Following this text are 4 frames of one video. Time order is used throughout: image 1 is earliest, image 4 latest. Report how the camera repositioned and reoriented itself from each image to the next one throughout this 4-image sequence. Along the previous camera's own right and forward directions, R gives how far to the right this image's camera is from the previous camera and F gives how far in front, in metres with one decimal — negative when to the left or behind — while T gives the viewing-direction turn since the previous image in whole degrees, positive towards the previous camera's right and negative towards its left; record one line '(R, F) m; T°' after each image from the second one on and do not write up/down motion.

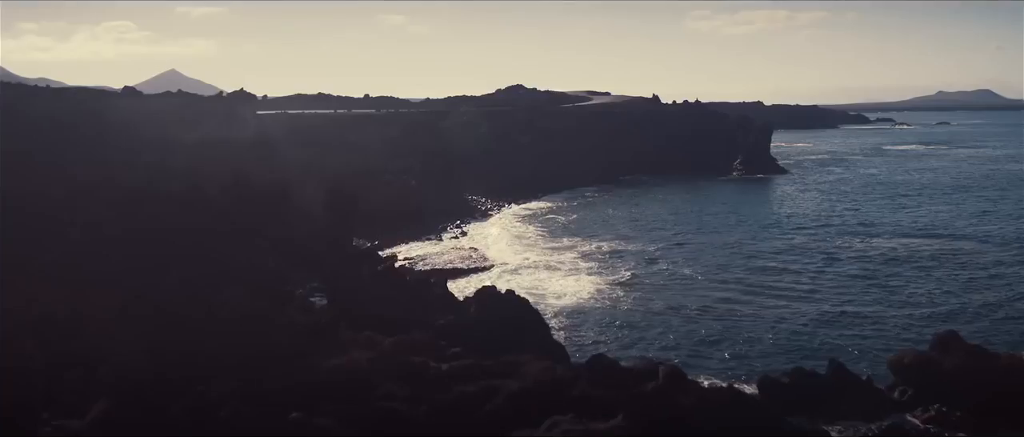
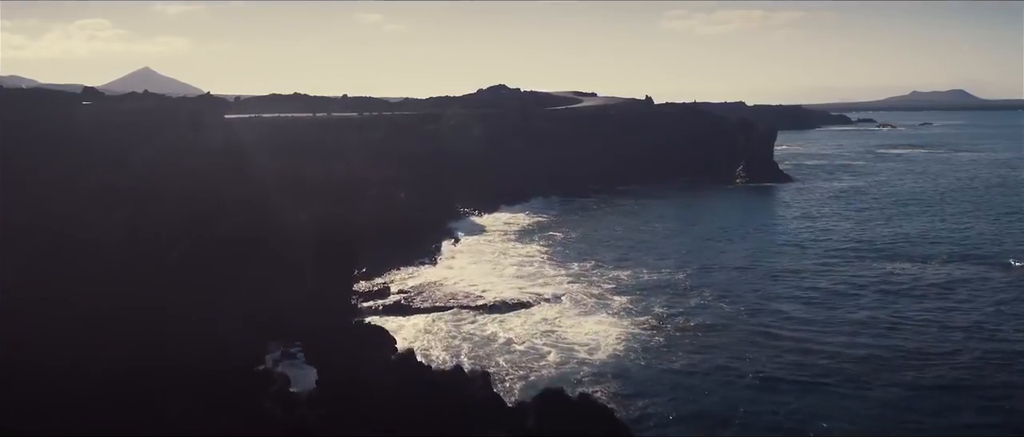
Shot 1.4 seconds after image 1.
(-1.0, +4.1) m; +2°
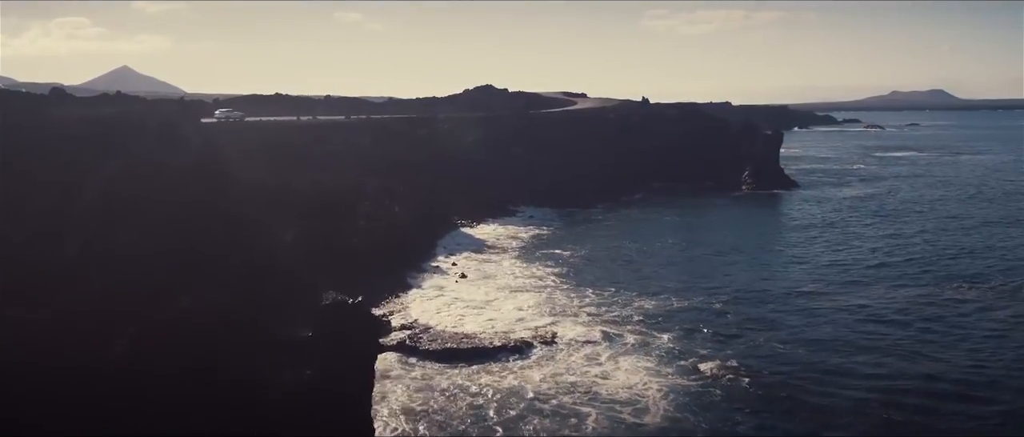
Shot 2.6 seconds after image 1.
(-1.0, +3.3) m; +1°
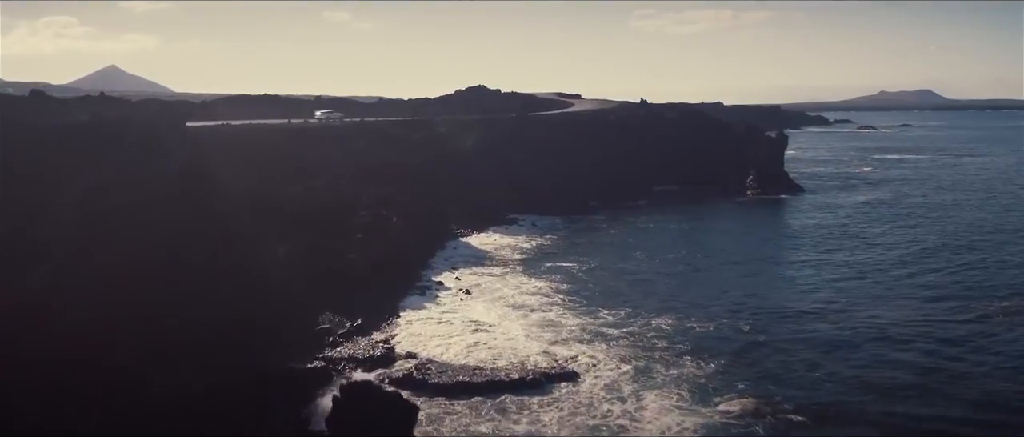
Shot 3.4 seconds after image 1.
(-0.7, +2.0) m; +1°
